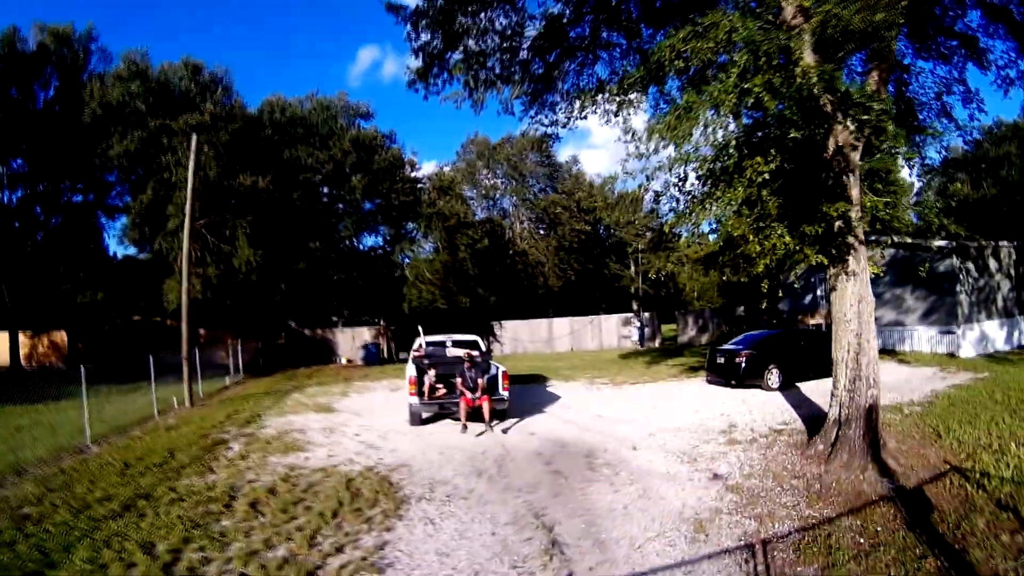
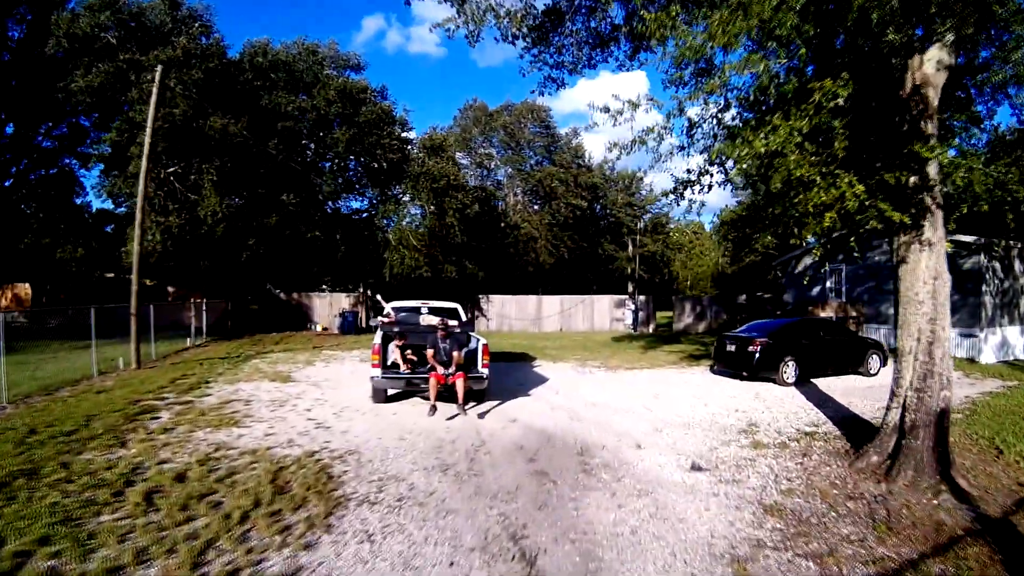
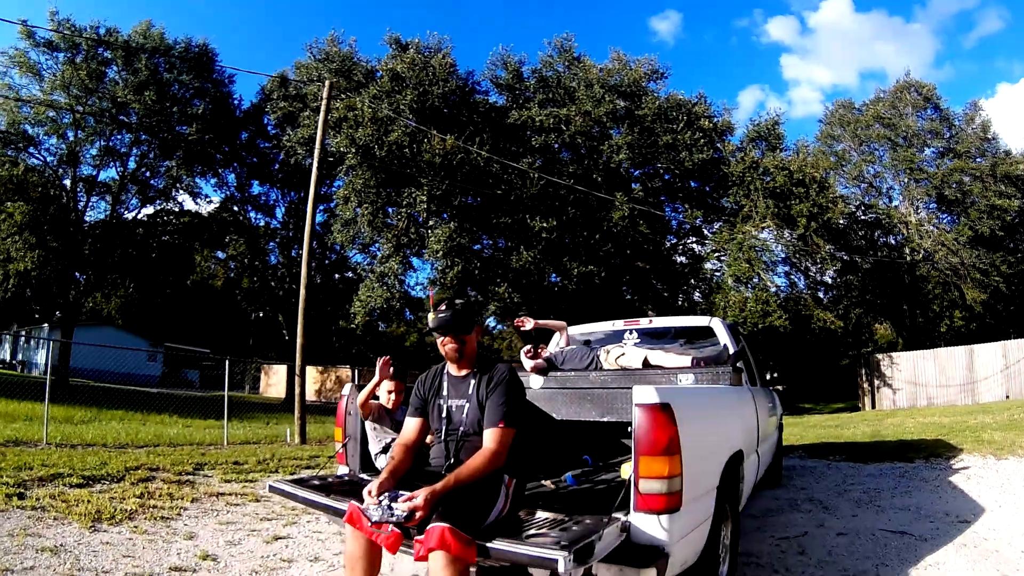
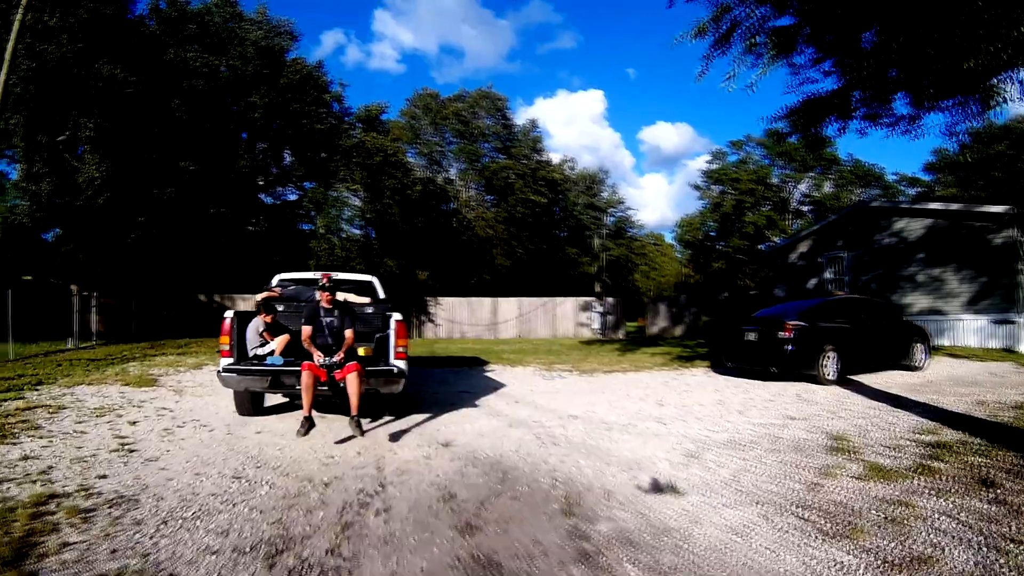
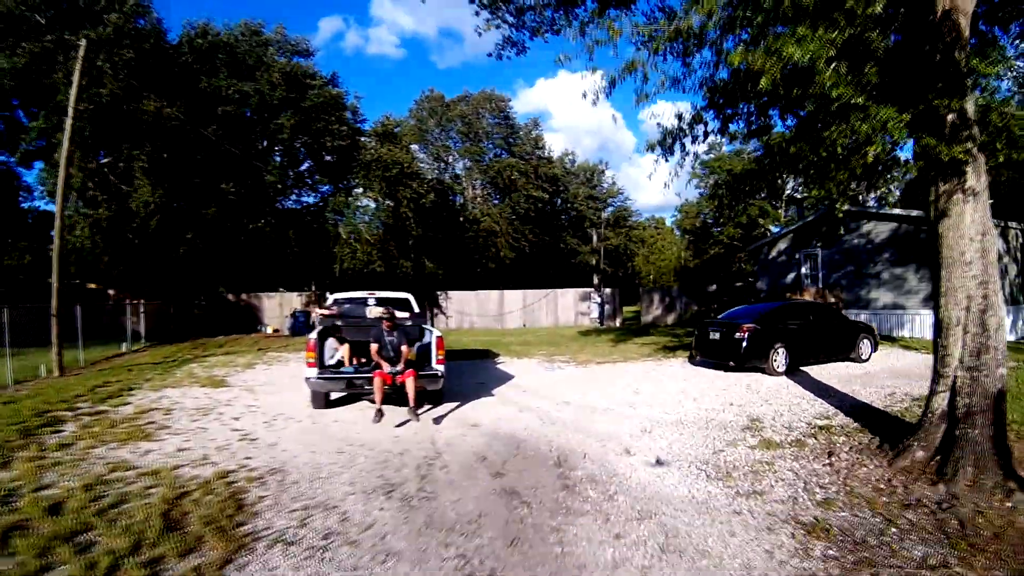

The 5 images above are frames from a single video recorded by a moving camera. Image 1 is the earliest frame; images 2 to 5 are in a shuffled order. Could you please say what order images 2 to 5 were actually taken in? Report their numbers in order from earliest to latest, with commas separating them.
2, 5, 4, 3
